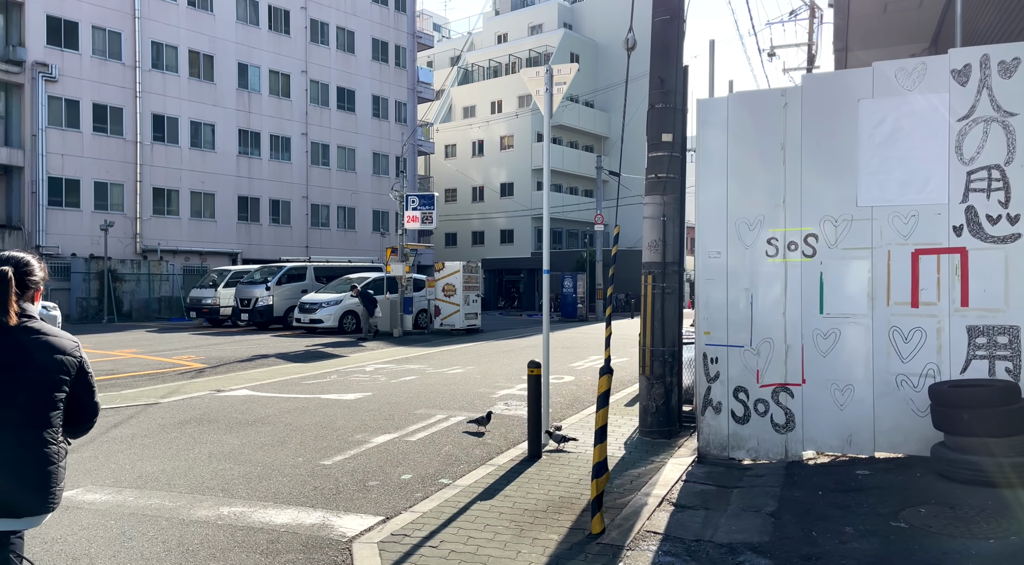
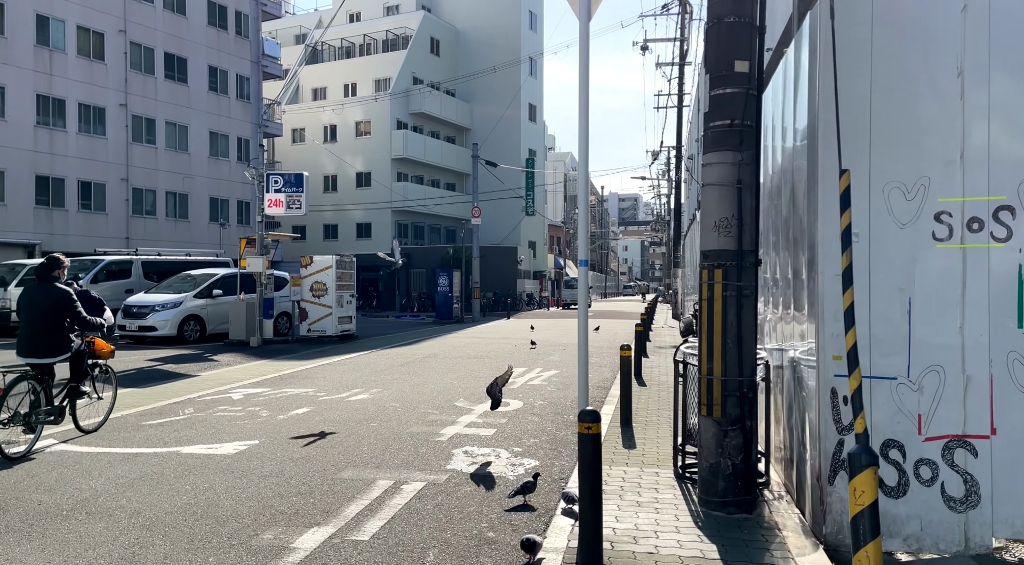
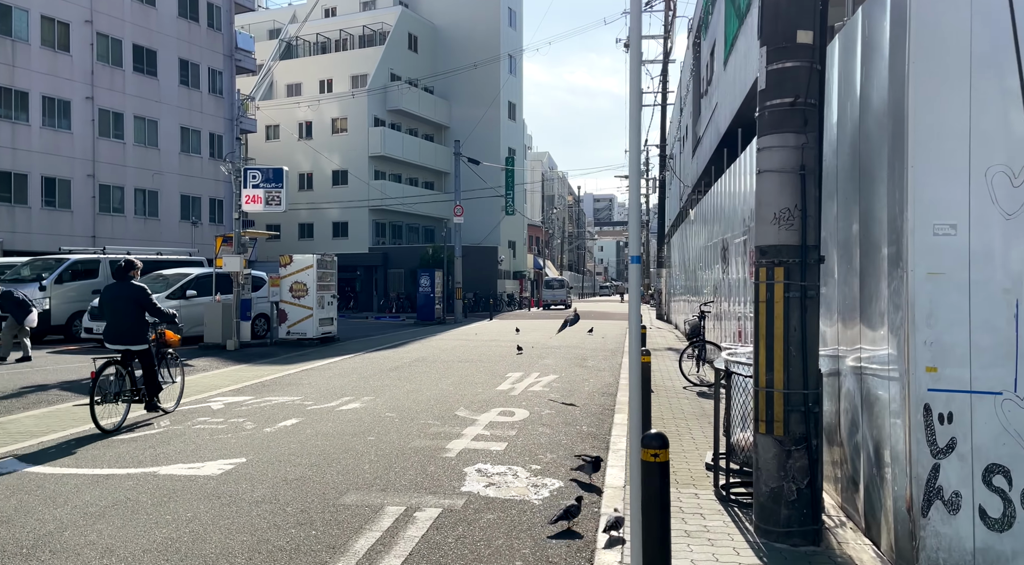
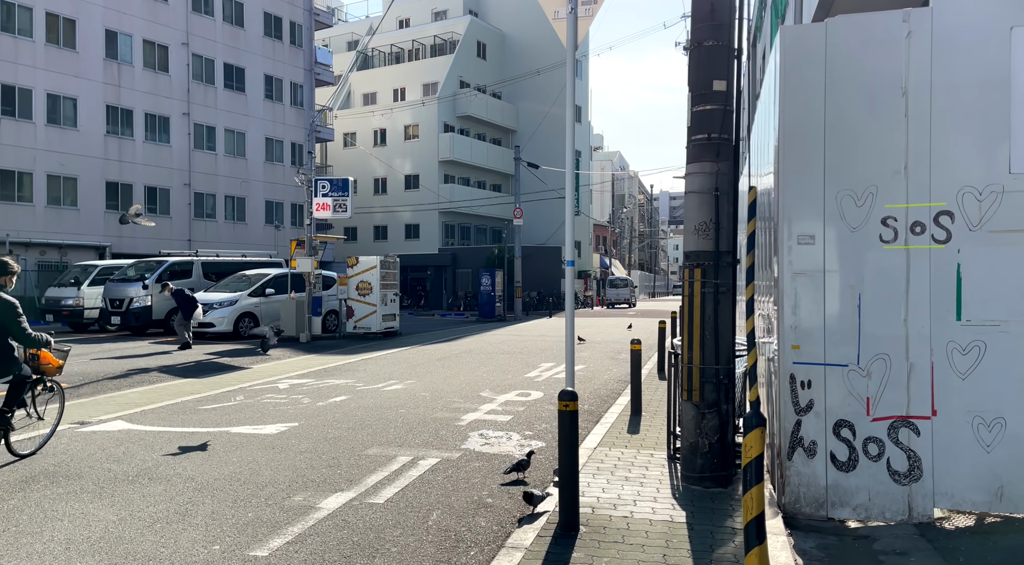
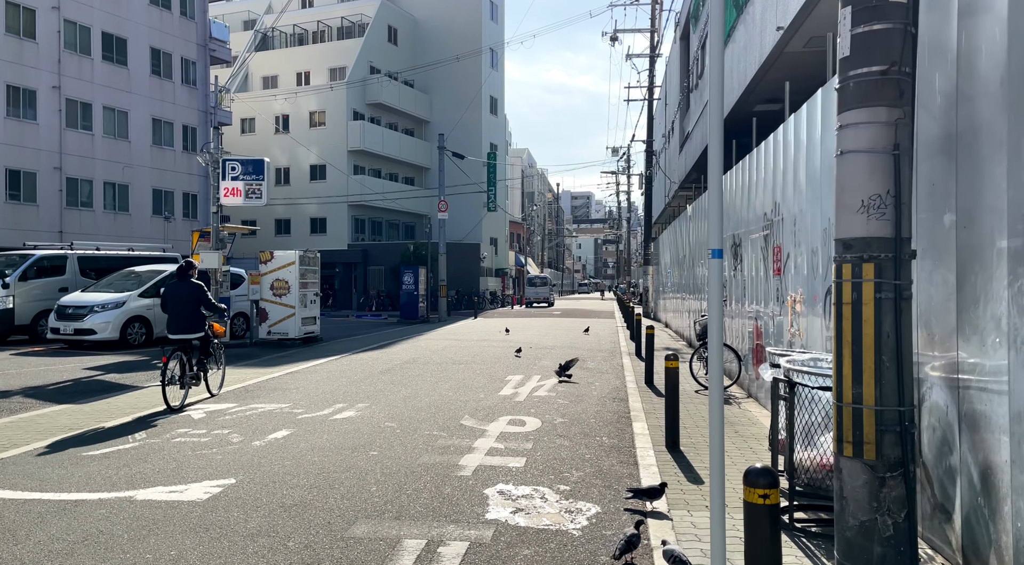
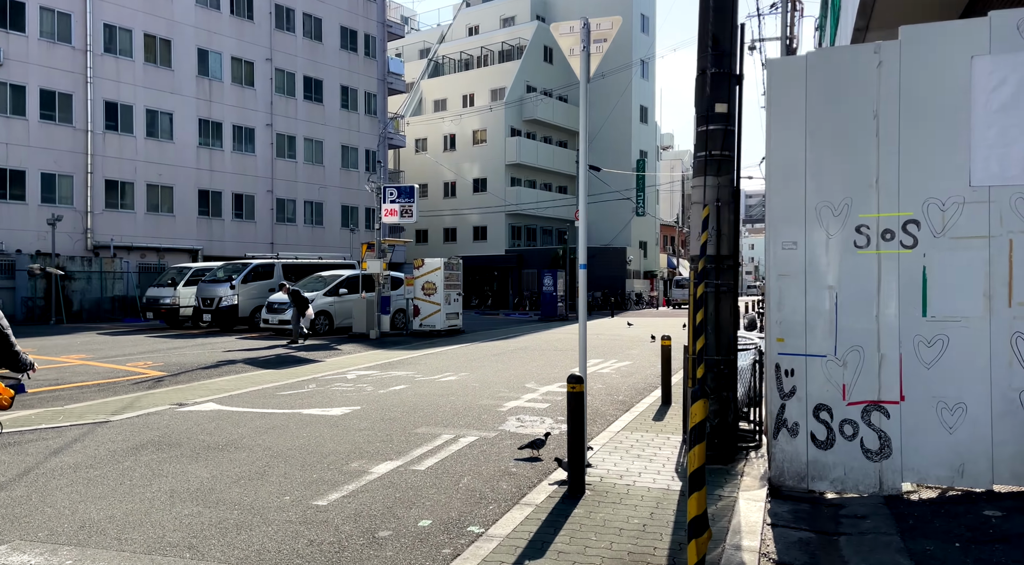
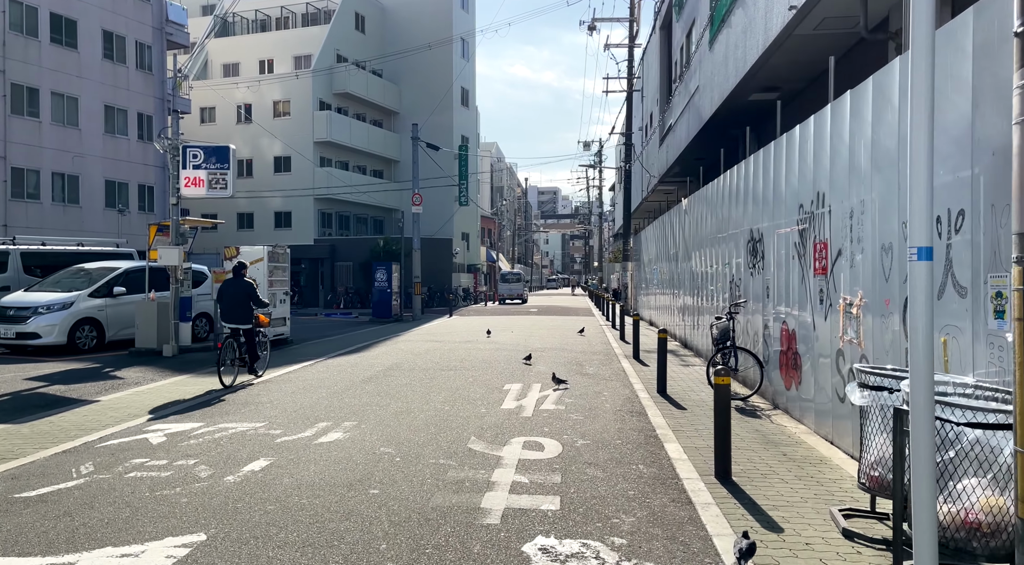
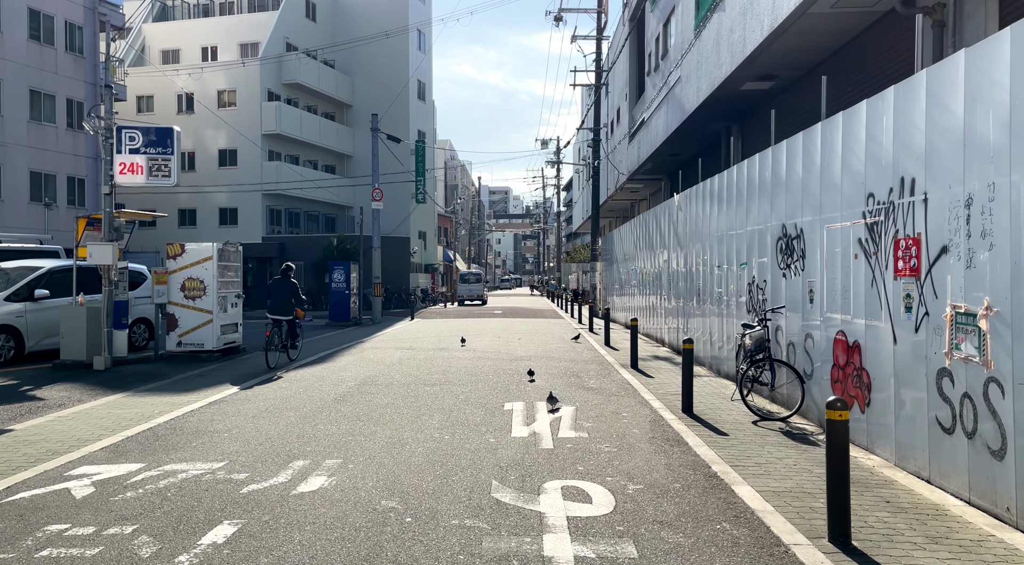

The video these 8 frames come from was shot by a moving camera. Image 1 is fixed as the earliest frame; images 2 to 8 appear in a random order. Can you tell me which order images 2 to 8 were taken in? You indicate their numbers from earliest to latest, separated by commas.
6, 4, 2, 3, 5, 7, 8
